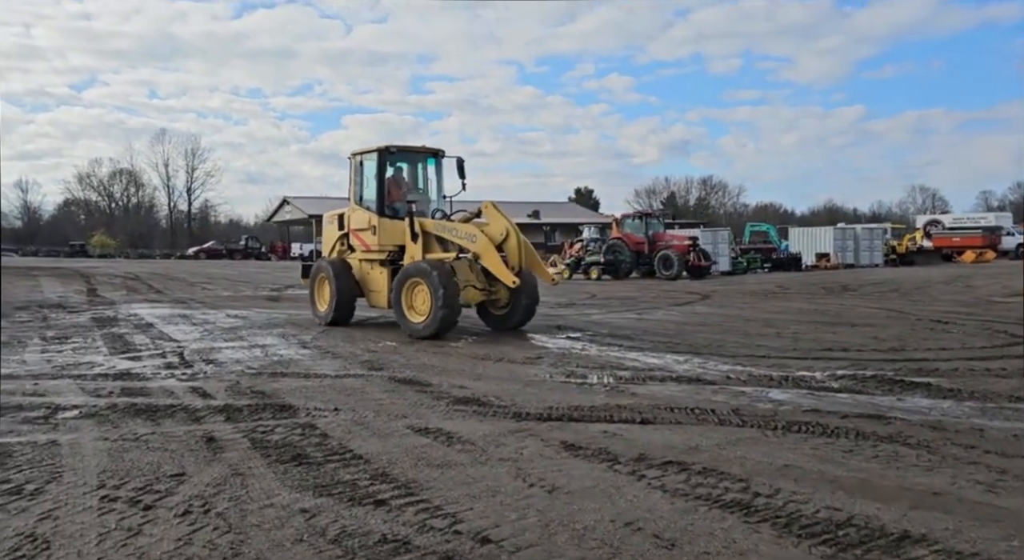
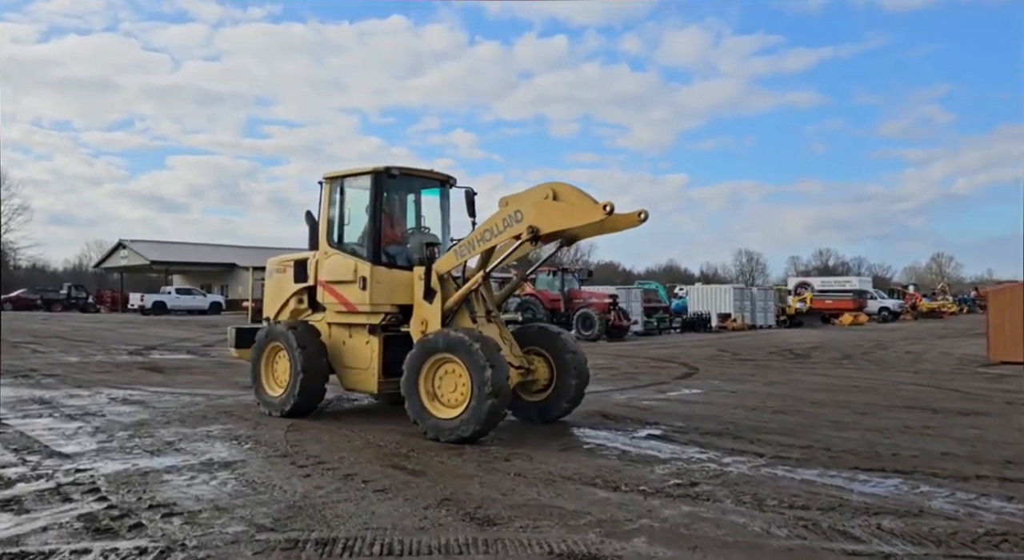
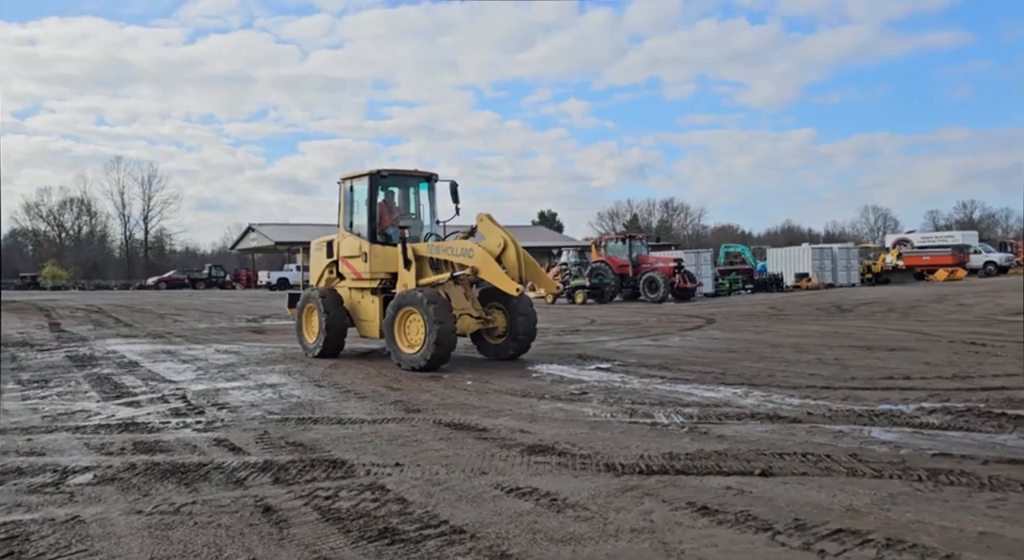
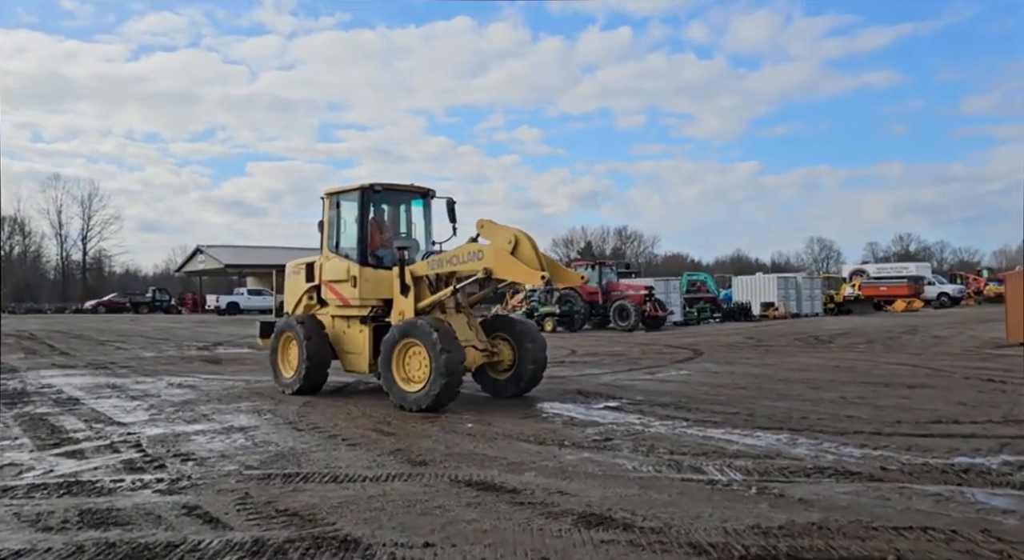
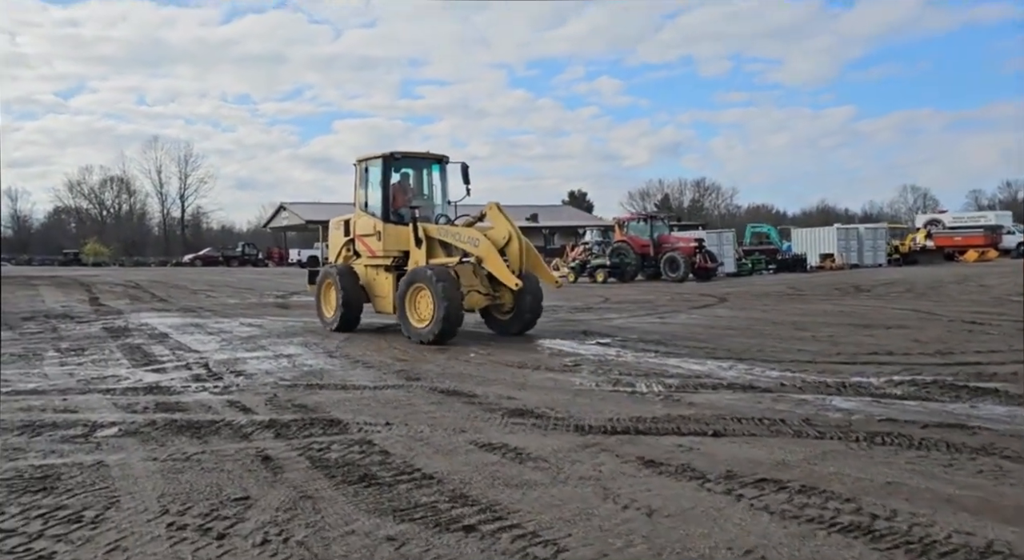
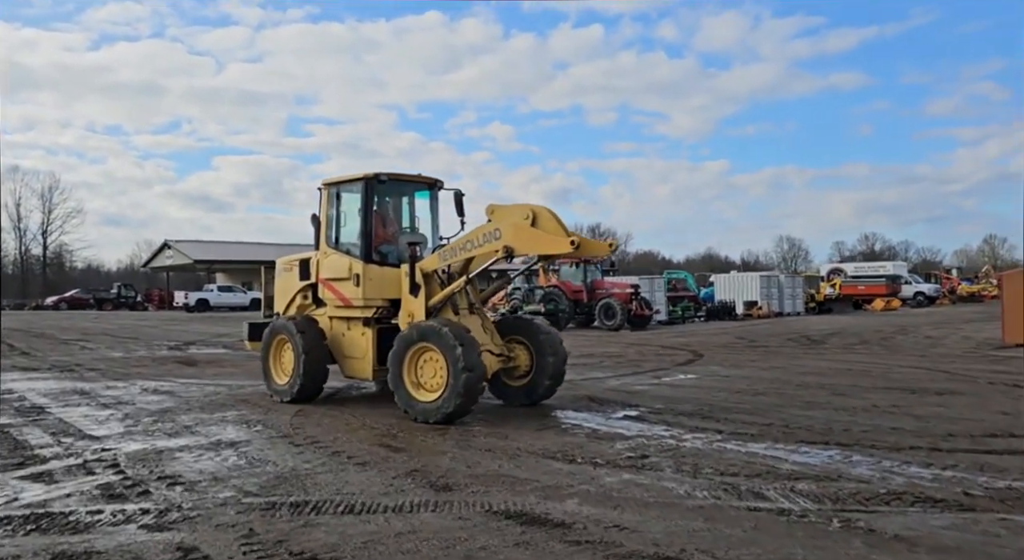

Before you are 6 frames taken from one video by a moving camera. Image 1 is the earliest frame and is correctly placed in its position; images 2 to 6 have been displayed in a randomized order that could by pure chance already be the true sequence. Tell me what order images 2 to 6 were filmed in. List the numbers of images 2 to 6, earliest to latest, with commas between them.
5, 3, 4, 6, 2
